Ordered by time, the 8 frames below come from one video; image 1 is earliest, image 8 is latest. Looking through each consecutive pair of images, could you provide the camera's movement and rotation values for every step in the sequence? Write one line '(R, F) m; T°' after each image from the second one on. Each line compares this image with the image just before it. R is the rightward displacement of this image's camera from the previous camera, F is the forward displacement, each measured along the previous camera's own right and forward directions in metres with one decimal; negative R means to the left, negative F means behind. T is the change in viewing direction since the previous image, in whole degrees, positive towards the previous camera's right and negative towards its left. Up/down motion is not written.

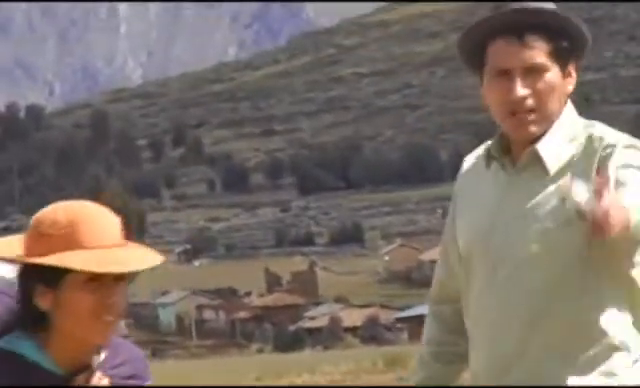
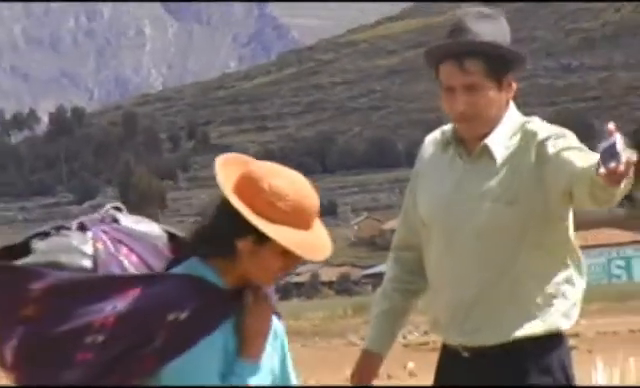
(-0.2, -0.8) m; +4°
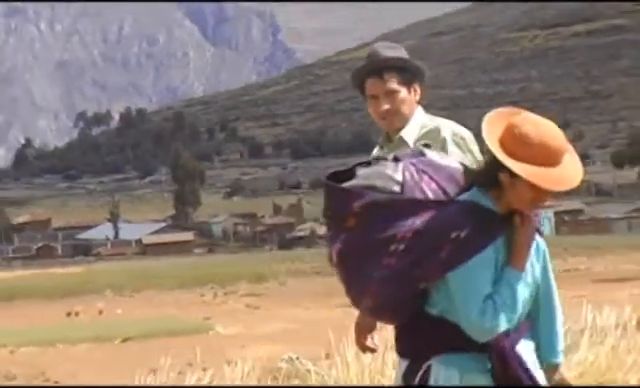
(+0.1, -1.4) m; -1°
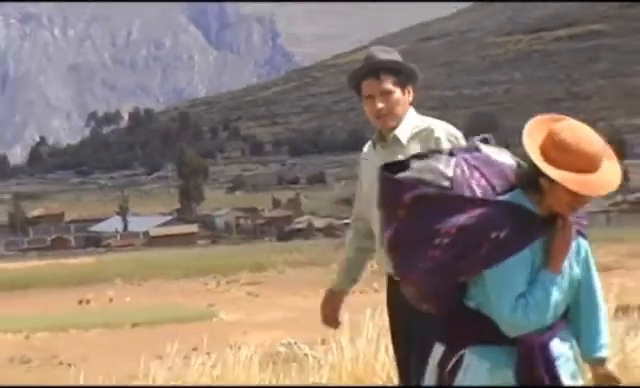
(0.0, -0.3) m; 0°
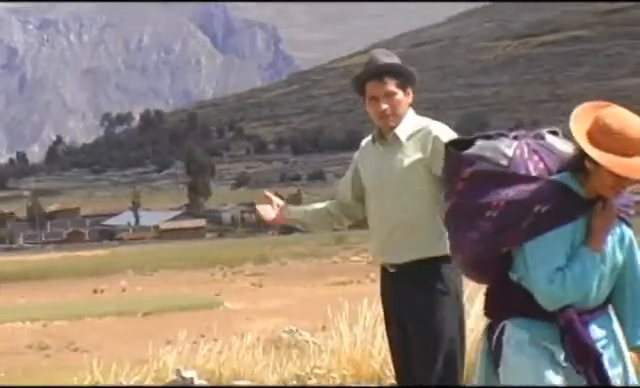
(0.0, -0.3) m; 0°
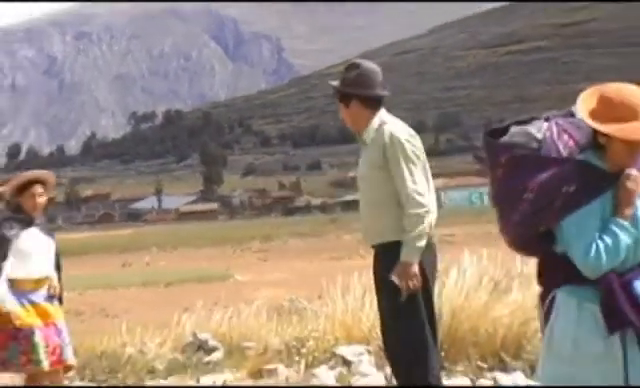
(0.0, -1.0) m; 0°
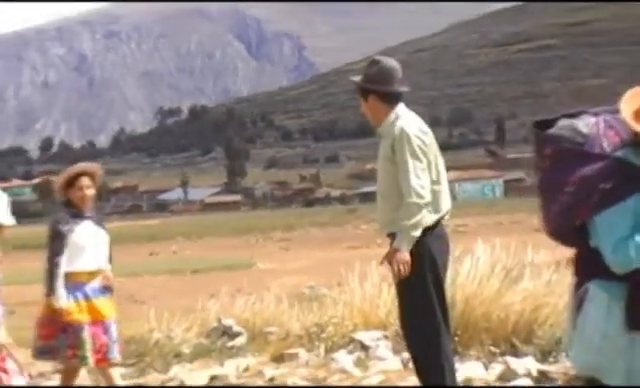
(0.0, -0.3) m; -1°
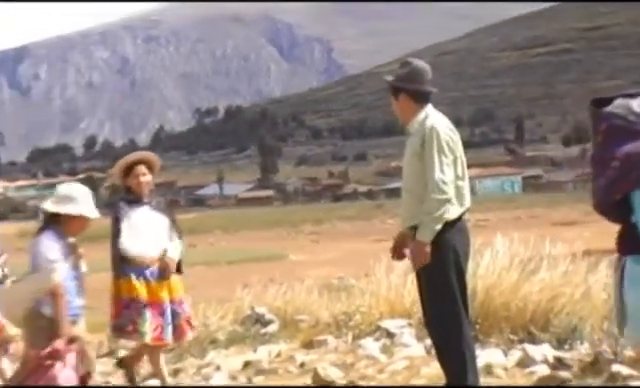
(0.0, -0.4) m; -1°
